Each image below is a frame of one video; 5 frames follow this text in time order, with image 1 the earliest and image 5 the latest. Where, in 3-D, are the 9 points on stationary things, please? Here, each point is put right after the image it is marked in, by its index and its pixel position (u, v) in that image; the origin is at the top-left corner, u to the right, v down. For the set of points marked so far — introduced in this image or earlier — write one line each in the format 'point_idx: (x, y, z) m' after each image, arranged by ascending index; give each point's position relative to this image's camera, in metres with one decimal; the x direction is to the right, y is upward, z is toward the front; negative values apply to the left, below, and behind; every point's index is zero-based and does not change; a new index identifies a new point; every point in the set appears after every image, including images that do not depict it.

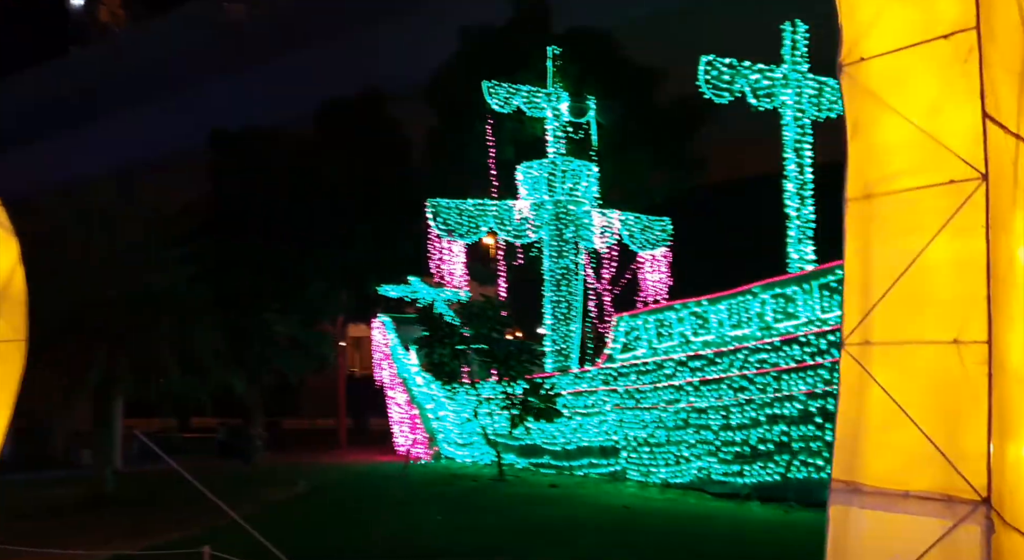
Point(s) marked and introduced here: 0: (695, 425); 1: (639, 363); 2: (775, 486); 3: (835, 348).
0: (+2.2, -1.7, +11.0) m
1: (+1.6, -1.0, +11.7) m
2: (+2.8, -2.2, +10.3) m
3: (+3.2, -0.7, +9.6) m
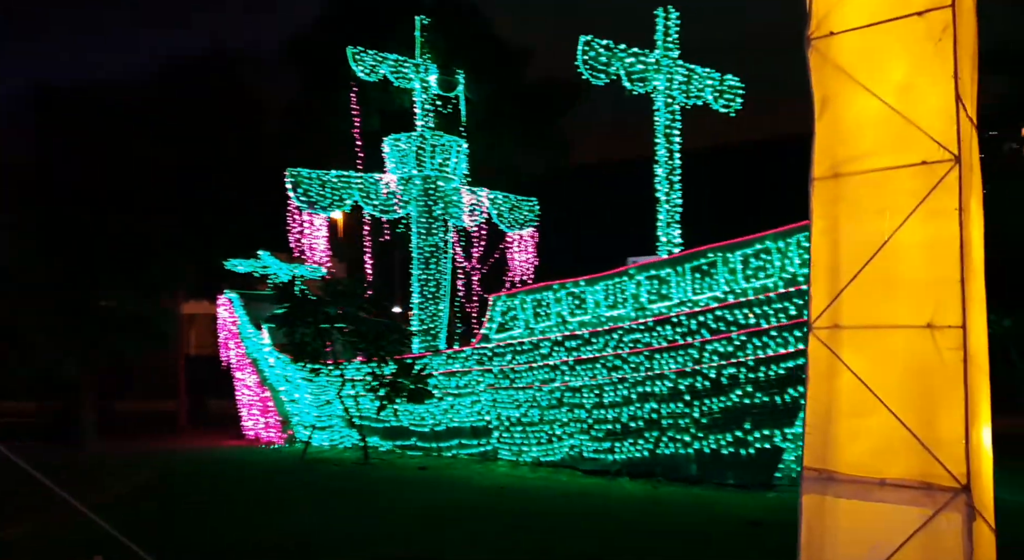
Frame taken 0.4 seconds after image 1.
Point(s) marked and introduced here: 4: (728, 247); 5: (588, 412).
0: (+0.7, -1.5, +11.0) m
1: (+0.1, -0.8, +11.6) m
2: (+1.5, -2.0, +10.5) m
3: (+2.0, -0.5, +9.8) m
4: (+2.2, +0.3, +9.6) m
5: (+0.9, -1.5, +10.9) m
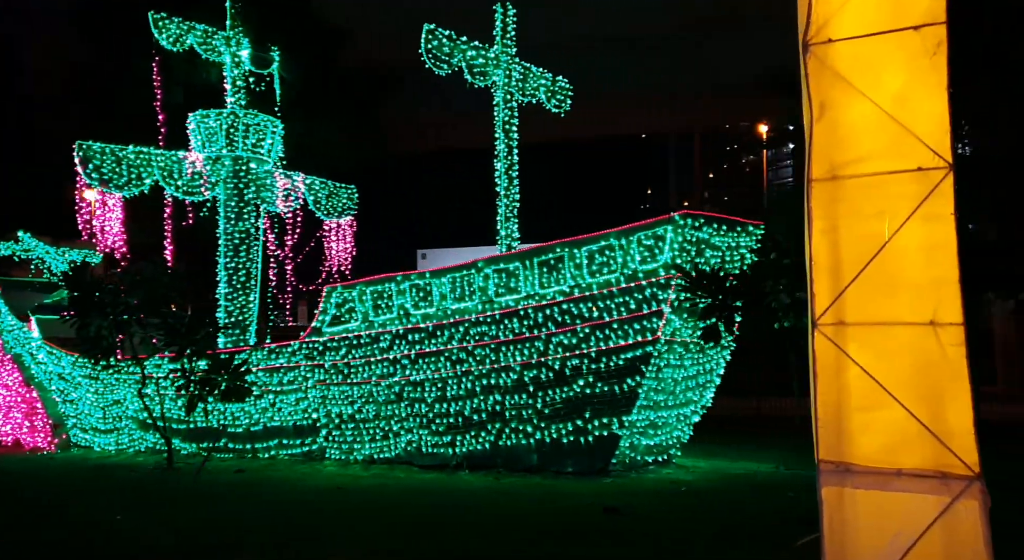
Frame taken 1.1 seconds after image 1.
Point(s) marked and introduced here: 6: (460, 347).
0: (-1.2, -1.4, +10.8) m
1: (-1.9, -0.7, +11.2) m
2: (-0.3, -1.9, +10.5) m
3: (+0.4, -0.4, +9.9) m
4: (+0.7, +0.4, +9.8) m
5: (-0.9, -1.4, +10.7) m
6: (-0.6, -0.7, +10.4) m
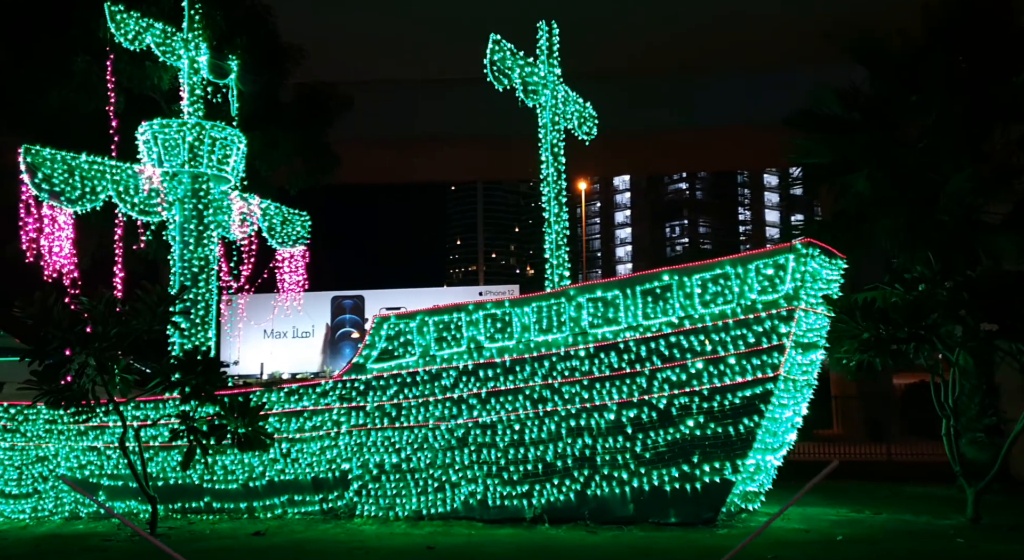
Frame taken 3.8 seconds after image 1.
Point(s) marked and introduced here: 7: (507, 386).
0: (-0.4, -1.7, +9.6) m
1: (-1.2, -1.0, +9.8) m
2: (+0.6, -2.3, +9.4) m
3: (+1.4, -0.7, +9.1) m
4: (+1.7, +0.1, +9.1) m
5: (-0.1, -1.7, +9.5) m
6: (+0.3, -1.0, +9.3) m
7: (-0.1, -1.1, +9.5) m
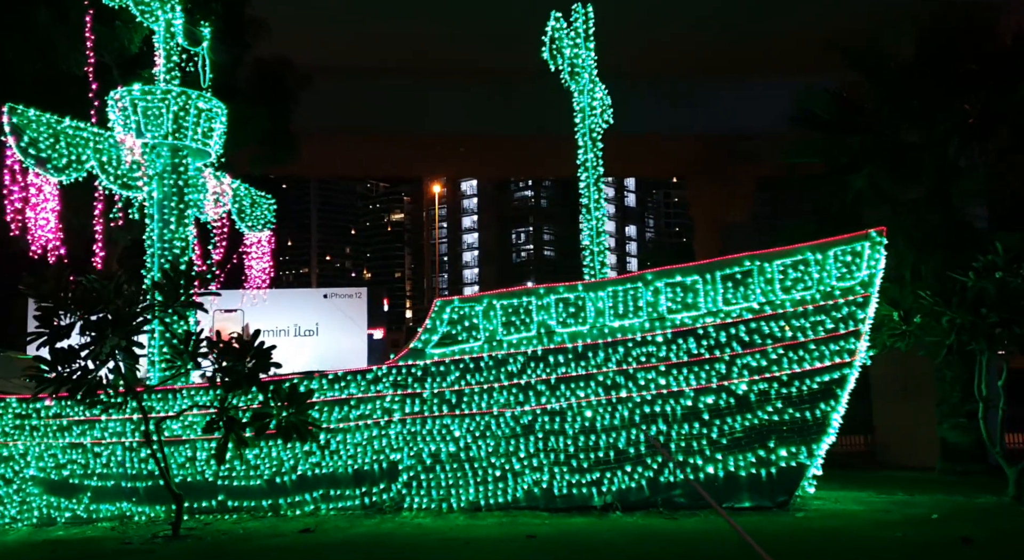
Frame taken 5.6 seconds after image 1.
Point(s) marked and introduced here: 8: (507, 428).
0: (+0.3, -1.5, +9.3) m
1: (-0.5, -0.8, +9.4) m
2: (+1.3, -2.1, +9.3) m
3: (+2.2, -0.6, +9.1) m
4: (+2.4, +0.2, +9.2) m
5: (+0.6, -1.6, +9.3) m
6: (+1.1, -0.9, +9.2) m
7: (+0.7, -0.9, +9.2) m
8: (0.0, -1.5, +9.3) m
